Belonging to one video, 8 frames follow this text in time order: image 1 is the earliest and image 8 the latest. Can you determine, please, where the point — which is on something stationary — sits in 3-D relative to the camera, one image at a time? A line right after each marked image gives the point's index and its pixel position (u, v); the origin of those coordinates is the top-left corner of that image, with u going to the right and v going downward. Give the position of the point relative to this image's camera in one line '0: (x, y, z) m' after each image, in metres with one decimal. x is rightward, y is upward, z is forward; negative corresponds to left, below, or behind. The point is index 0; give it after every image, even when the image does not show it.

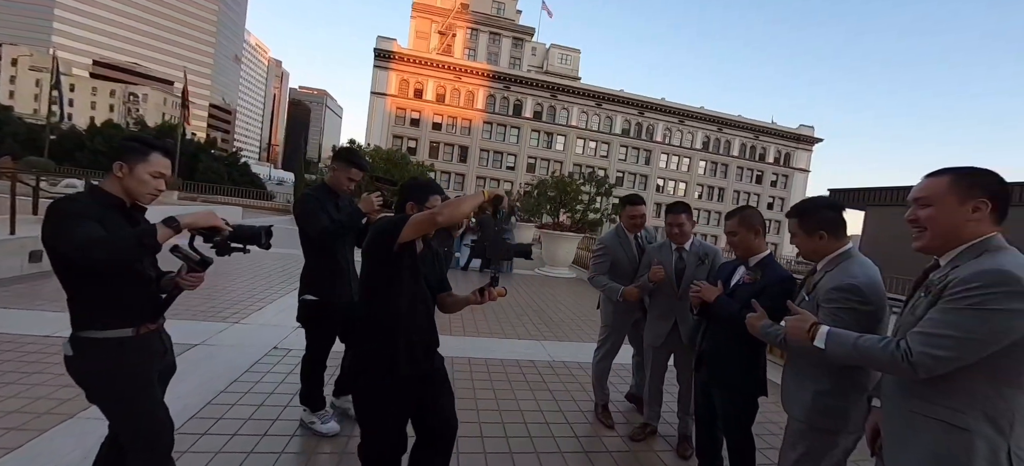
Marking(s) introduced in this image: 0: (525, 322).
0: (+0.2, -1.5, +6.1) m
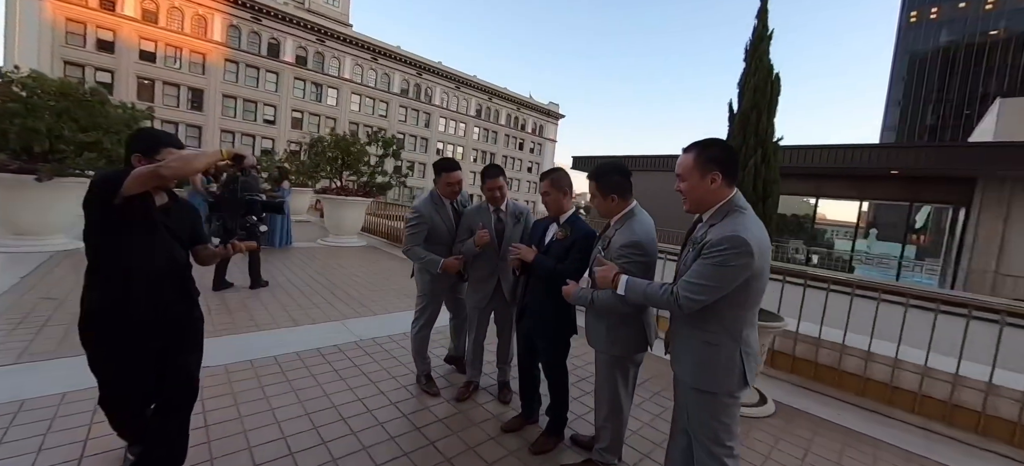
0: (-2.7, -1.0, +5.3) m
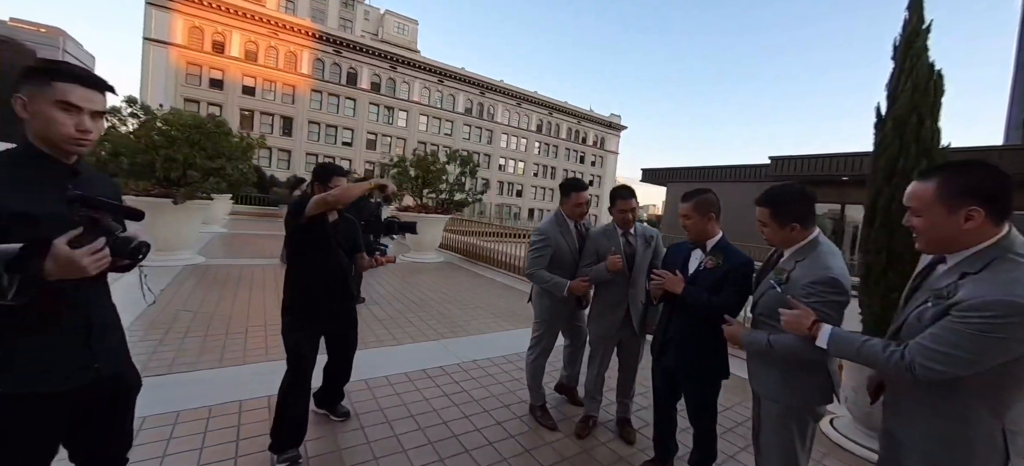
0: (-1.5, -1.3, +5.4) m
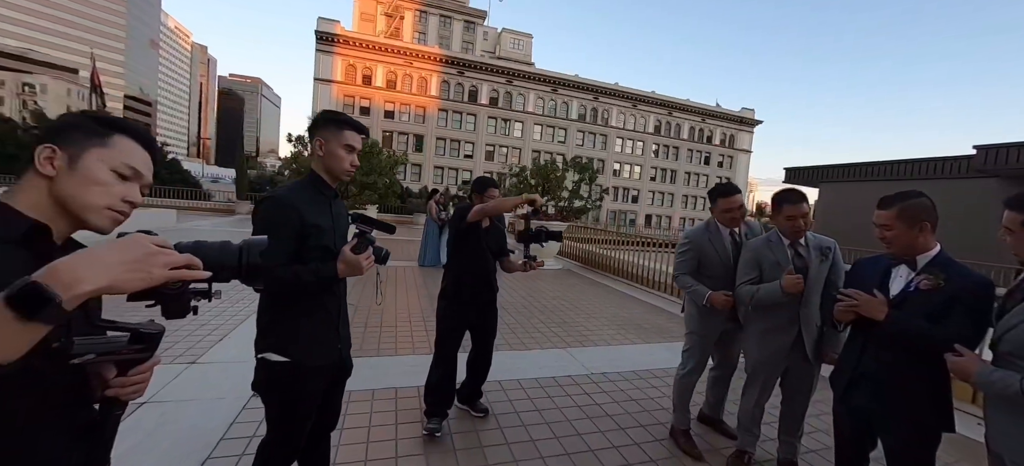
0: (+0.4, -1.4, +5.6) m
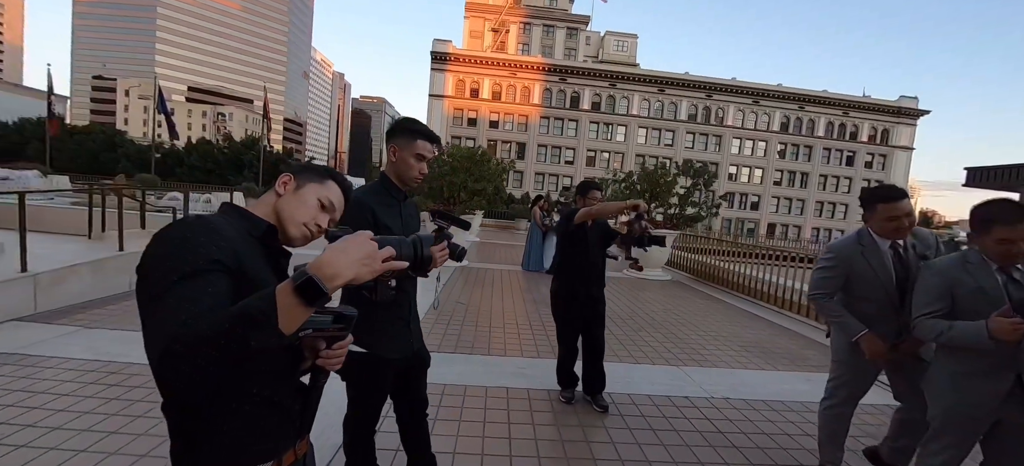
0: (+1.9, -1.5, +5.3) m
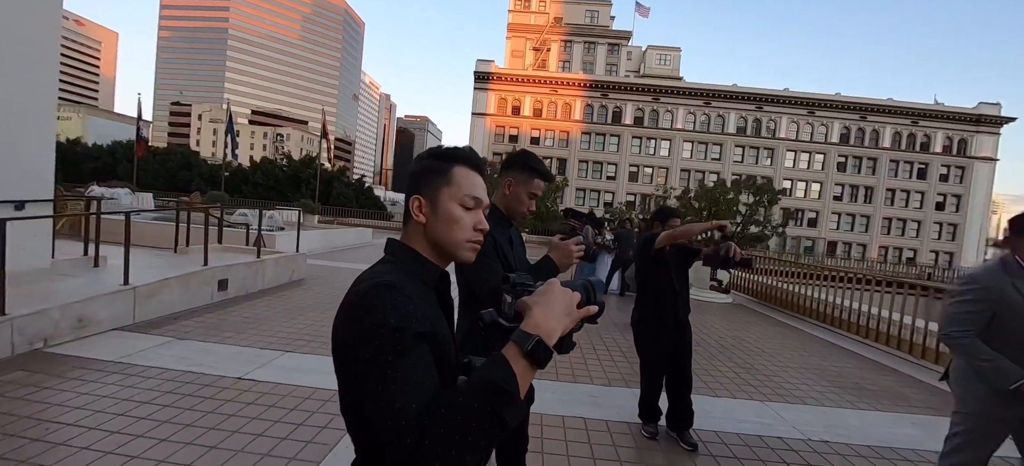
0: (+2.8, -1.8, +5.0) m
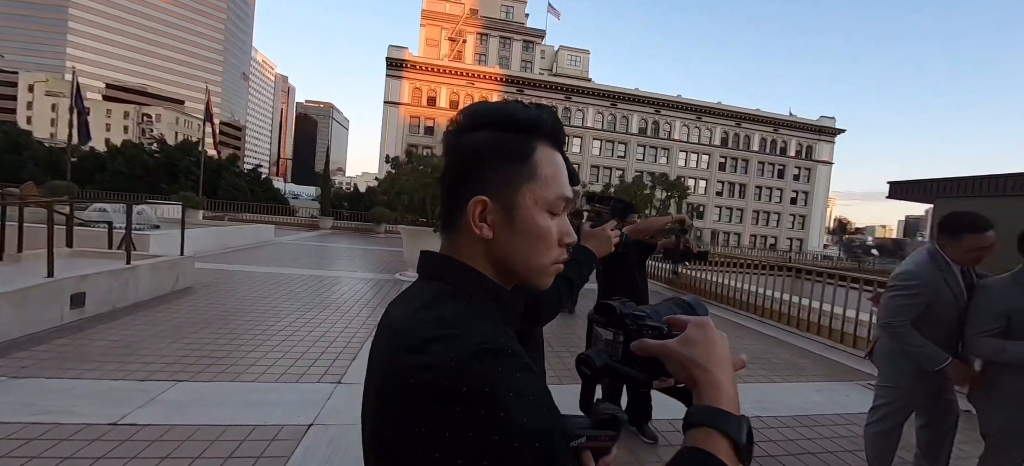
0: (+2.1, -1.7, +5.3) m
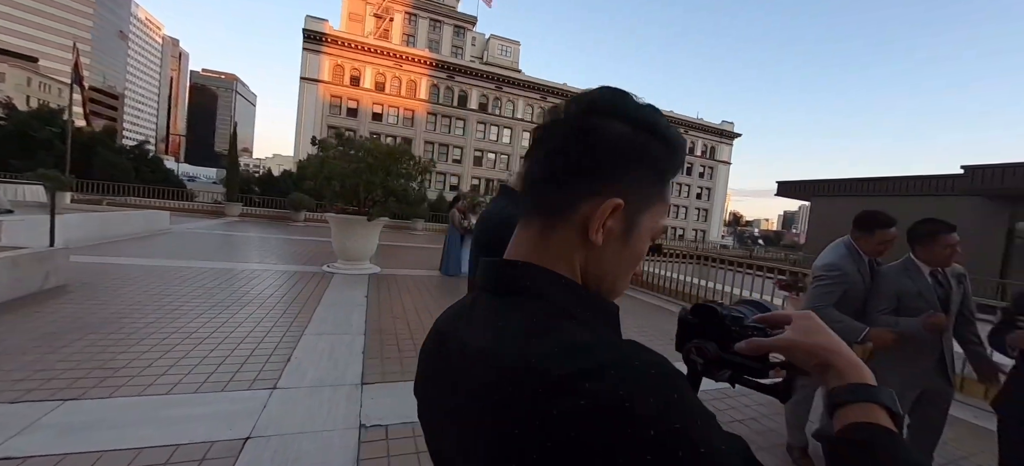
0: (+1.4, -1.6, +5.6) m
